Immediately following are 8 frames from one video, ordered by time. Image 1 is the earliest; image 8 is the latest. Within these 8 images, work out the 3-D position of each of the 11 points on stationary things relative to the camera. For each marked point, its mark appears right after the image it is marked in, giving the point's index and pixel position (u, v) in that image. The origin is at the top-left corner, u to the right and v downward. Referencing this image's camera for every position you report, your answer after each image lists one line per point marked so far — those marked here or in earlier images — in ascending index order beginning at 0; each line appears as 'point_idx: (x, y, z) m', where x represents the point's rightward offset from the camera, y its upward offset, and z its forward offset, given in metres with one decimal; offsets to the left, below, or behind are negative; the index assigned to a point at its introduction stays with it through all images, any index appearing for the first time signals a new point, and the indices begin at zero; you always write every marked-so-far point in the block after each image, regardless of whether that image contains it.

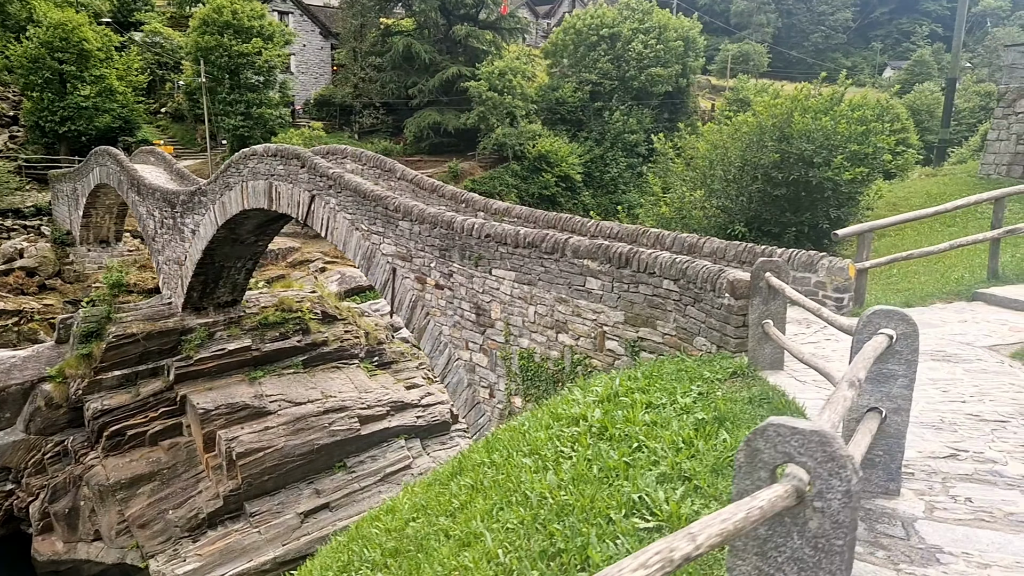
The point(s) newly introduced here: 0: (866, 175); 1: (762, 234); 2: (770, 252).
0: (+5.5, +1.8, +11.0) m
1: (+4.1, +0.9, +11.5) m
2: (+3.0, +0.4, +8.3) m
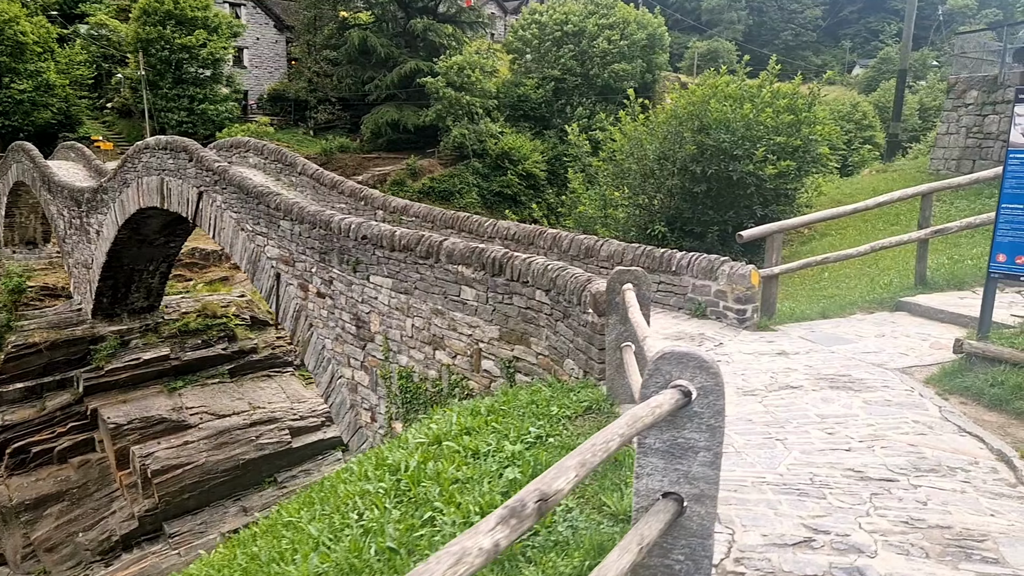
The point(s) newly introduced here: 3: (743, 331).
0: (+4.0, +1.7, +10.1) m
1: (+2.6, +0.8, +10.5) m
2: (+1.6, +0.3, +7.3) m
3: (+2.2, -0.4, +6.6) m
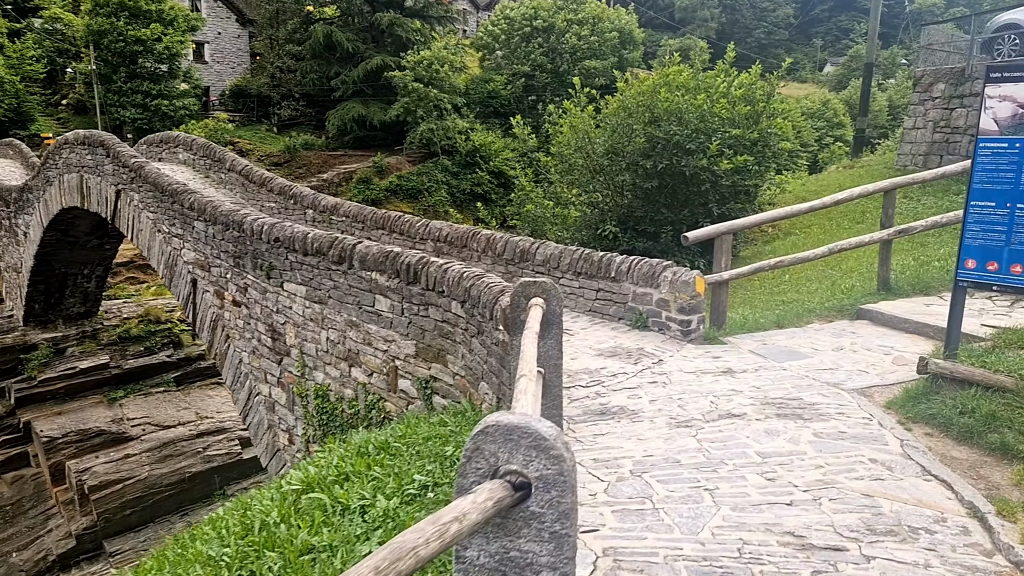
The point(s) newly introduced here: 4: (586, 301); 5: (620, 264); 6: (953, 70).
0: (+3.2, +1.7, +9.4) m
1: (+1.7, +0.7, +9.8) m
2: (+0.9, +0.2, +6.5) m
3: (+1.5, -0.5, +5.9) m
4: (+0.7, -0.1, +6.8) m
5: (+1.0, +0.2, +6.4) m
6: (+8.9, +4.4, +14.3) m
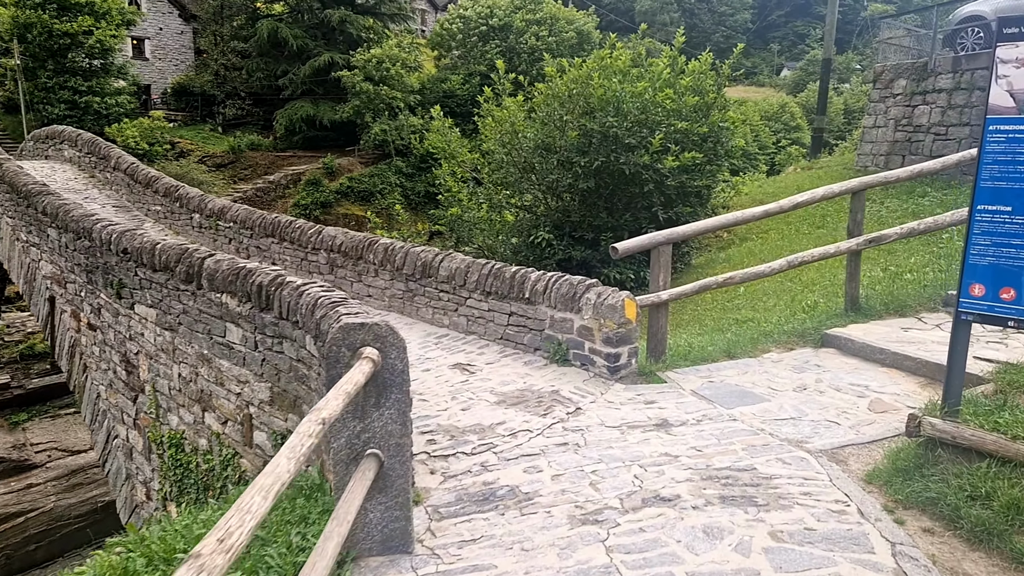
0: (+2.2, +1.5, +8.3) m
1: (+0.7, +0.6, +8.6) m
2: (+0.1, +0.1, +5.3) m
3: (+0.7, -0.6, +4.7) m
4: (-0.1, -0.3, +5.5) m
5: (+0.2, 0.0, +5.2) m
6: (+7.7, +4.2, +13.4) m
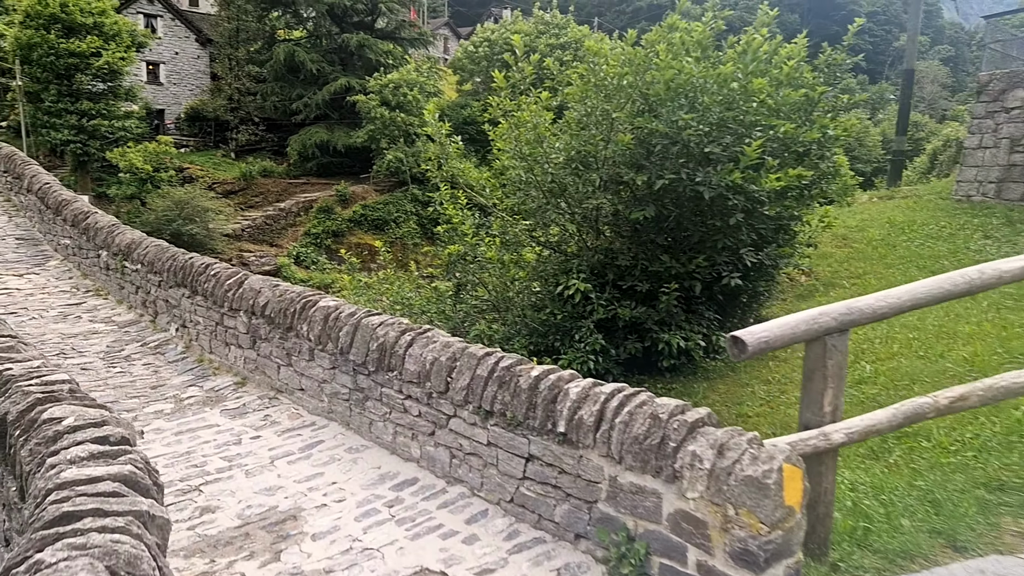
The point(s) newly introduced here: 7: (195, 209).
0: (+2.4, +0.9, +5.7) m
1: (+0.9, -0.1, +6.0) m
2: (+0.2, -0.4, +2.7) m
3: (+0.7, -1.1, +2.1) m
4: (0.0, -0.8, +2.9) m
5: (+0.2, -0.4, +2.7) m
6: (+8.0, +3.3, +10.8) m
7: (-7.1, +1.8, +15.9) m
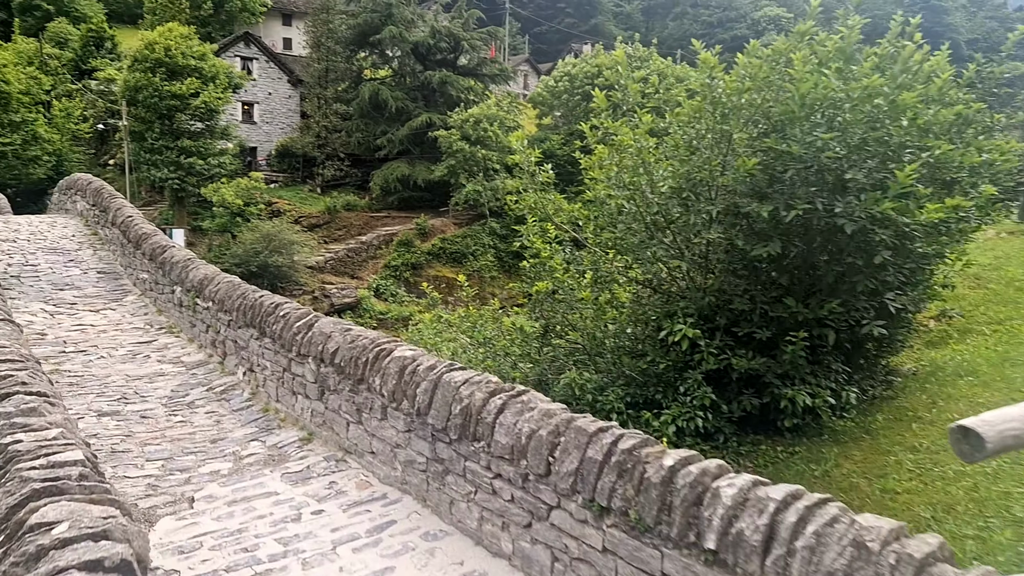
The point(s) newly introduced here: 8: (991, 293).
0: (+3.1, +0.5, +4.8) m
1: (+1.7, -0.4, +5.2) m
2: (+0.5, -0.6, +2.0) m
3: (+1.0, -1.3, +1.3) m
4: (+0.4, -1.0, +2.2) m
5: (+0.6, -0.6, +1.9) m
6: (+9.3, +2.7, +9.4) m
7: (-5.2, +1.0, +16.0) m
8: (+5.8, 0.0, +8.7) m
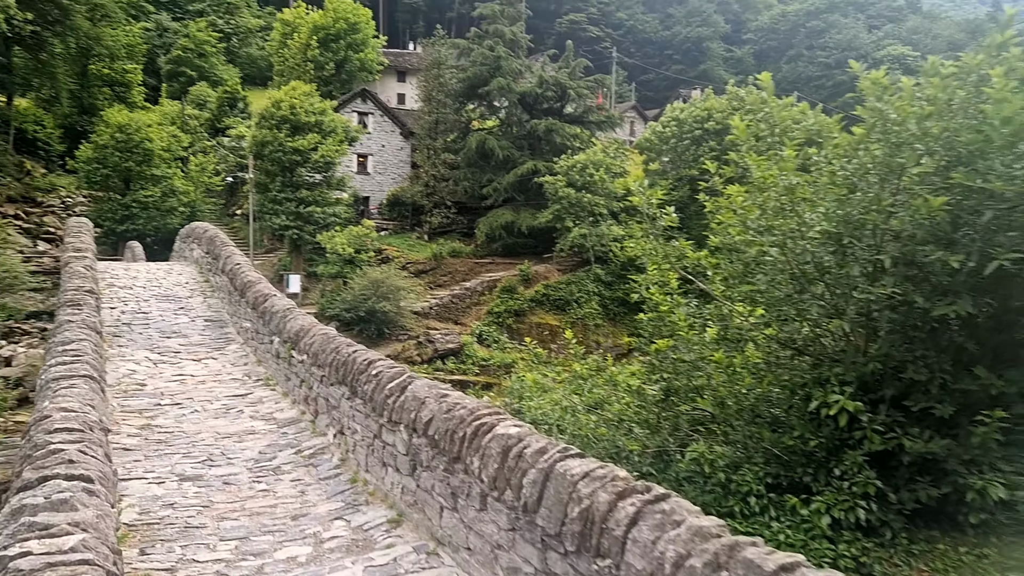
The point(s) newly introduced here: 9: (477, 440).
0: (+3.8, +0.1, +3.8) m
1: (+2.4, -0.8, +4.3) m
2: (+0.8, -0.8, +1.3) m
3: (+1.2, -1.4, +0.5) m
4: (+0.7, -1.2, +1.5) m
5: (+0.9, -0.8, +1.2) m
6: (+10.6, +2.0, +7.5) m
7: (-2.8, 0.0, +16.0) m
8: (+7.0, -0.7, +7.1) m
9: (-0.1, -0.7, +3.0) m
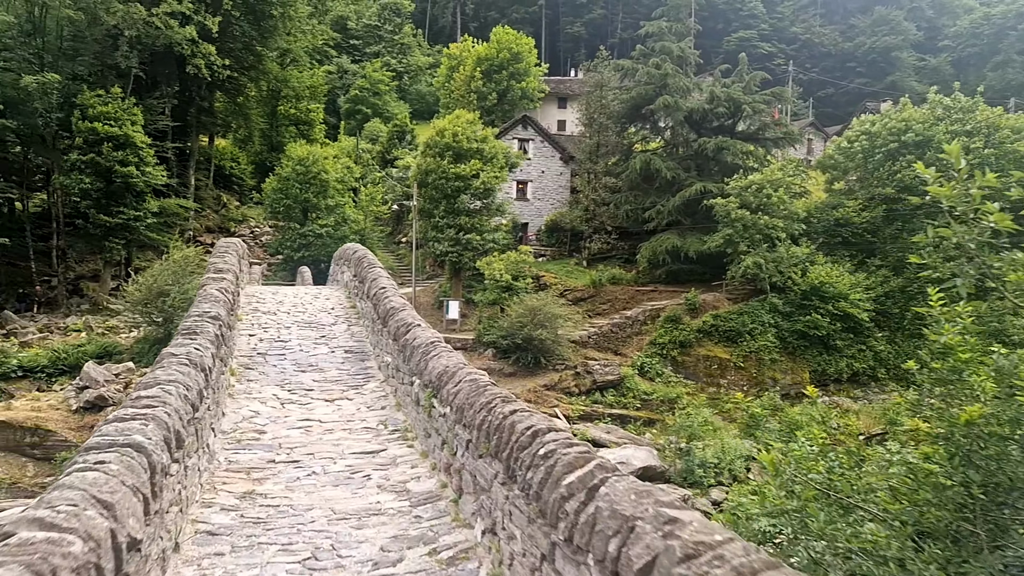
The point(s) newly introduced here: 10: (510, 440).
0: (+4.5, 0.0, +1.3) m
1: (+3.3, -1.0, +2.1) m
2: (+1.1, -0.8, -0.5) m
3: (+1.3, -1.4, -1.4) m
4: (+1.0, -1.2, -0.2) m
5: (+1.1, -0.8, -0.6) m
6: (+12.0, +1.6, +3.6) m
7: (+0.7, -0.6, +14.7) m
8: (+8.4, -1.0, +3.8) m
9: (+0.5, -0.8, +1.4) m
10: (0.0, -0.6, +2.9) m
